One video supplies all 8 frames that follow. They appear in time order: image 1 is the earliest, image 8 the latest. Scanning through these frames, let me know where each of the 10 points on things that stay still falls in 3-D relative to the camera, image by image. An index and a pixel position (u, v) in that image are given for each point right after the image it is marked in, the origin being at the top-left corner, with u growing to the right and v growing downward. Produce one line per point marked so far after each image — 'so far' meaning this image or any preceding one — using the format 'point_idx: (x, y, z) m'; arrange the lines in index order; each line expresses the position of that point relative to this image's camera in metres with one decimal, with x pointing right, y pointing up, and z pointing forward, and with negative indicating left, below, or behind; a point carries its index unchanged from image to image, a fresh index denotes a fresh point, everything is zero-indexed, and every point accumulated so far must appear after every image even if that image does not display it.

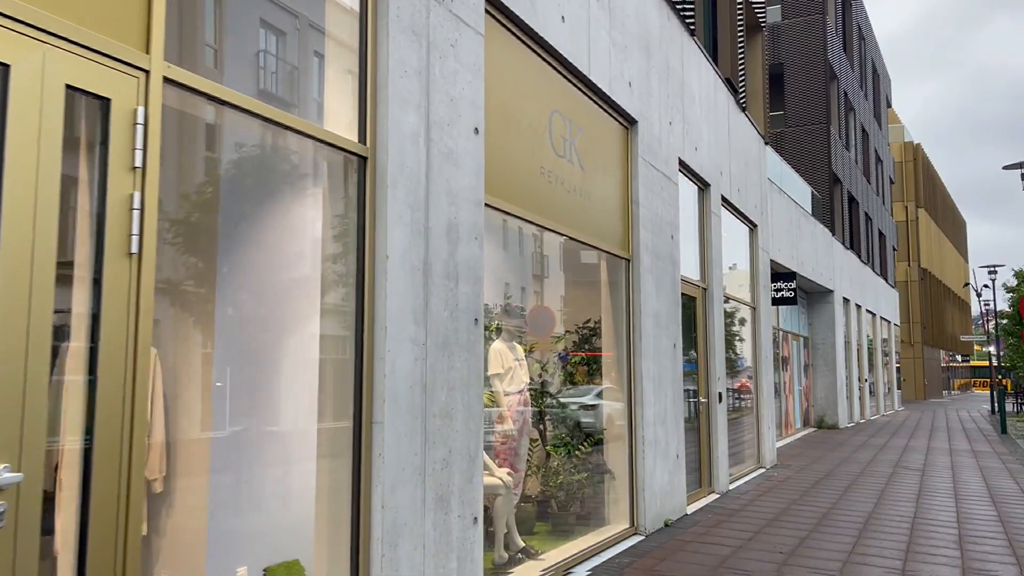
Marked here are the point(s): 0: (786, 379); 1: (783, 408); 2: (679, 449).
0: (+6.3, -2.1, +19.7) m
1: (+6.1, -2.7, +19.1) m
2: (+1.6, -1.5, +8.1) m
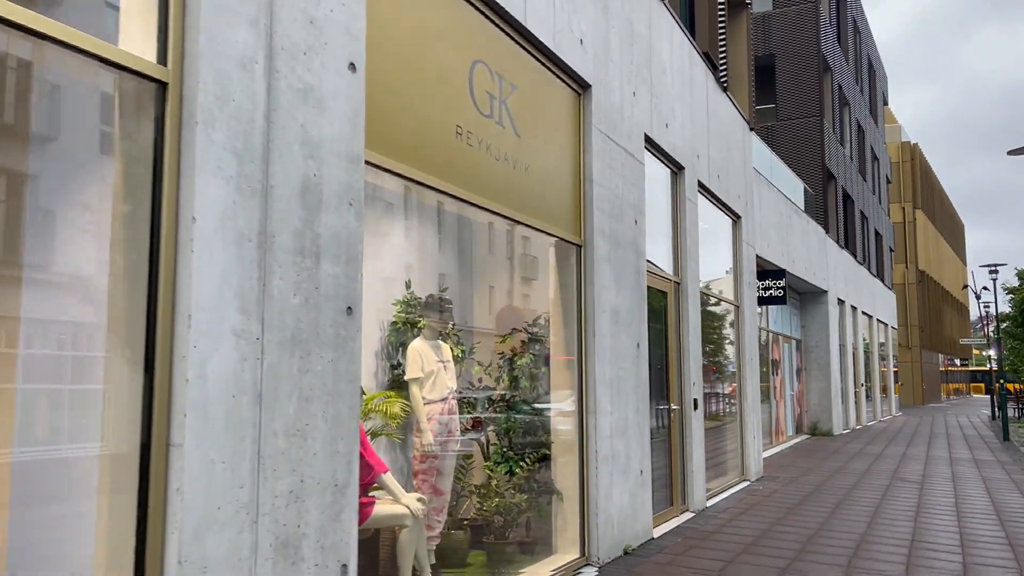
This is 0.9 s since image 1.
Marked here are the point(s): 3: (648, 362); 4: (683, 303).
0: (+5.8, -2.1, +18.7) m
1: (+5.5, -2.7, +18.1) m
2: (+1.1, -1.5, +7.1) m
3: (+1.2, -0.7, +7.5) m
4: (+1.8, -0.2, +8.9) m
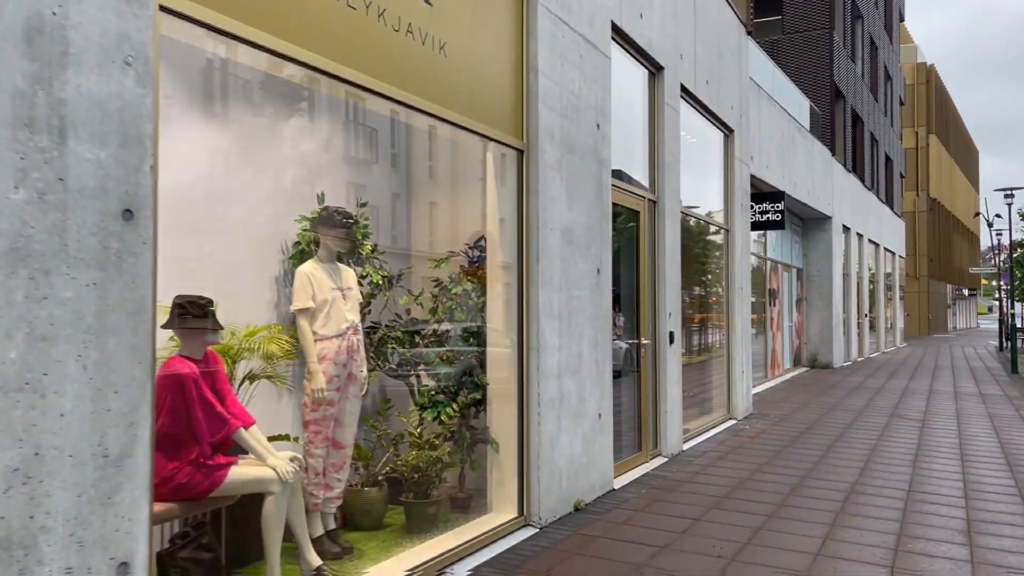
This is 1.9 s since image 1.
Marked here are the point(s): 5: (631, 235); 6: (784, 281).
0: (+5.5, -0.5, +17.7) m
1: (+5.2, -1.2, +17.2) m
2: (+0.6, -0.9, +6.2) m
3: (+0.7, 0.0, +6.5) m
4: (+1.3, +0.6, +7.9) m
5: (+1.0, +0.4, +7.3) m
6: (+6.1, +0.2, +19.0) m
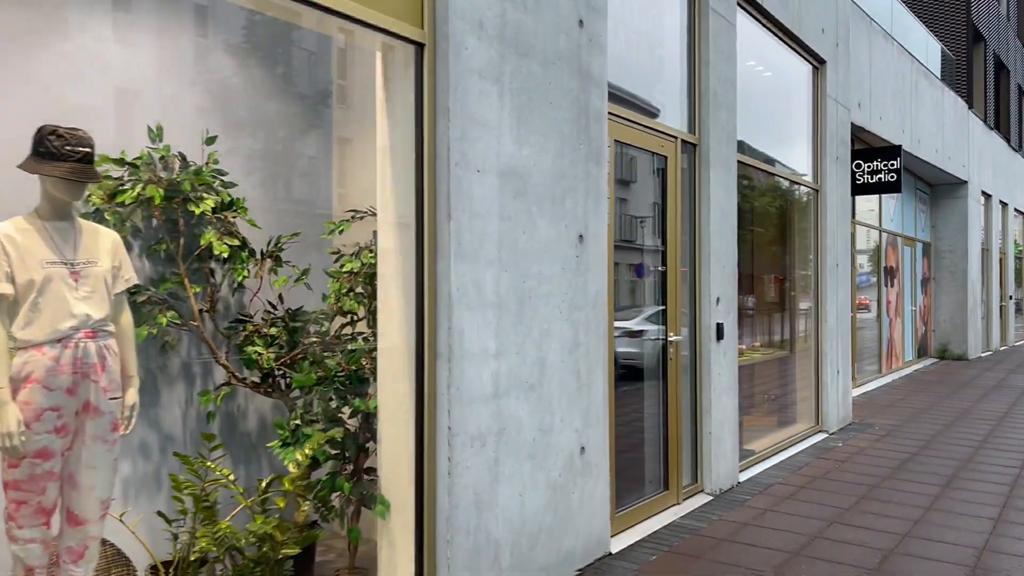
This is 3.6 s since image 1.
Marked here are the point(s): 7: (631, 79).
0: (+6.7, -0.1, +15.0) m
1: (+6.4, -0.8, +14.5) m
2: (+0.4, -0.7, +4.2) m
3: (+0.5, +0.1, +4.5) m
4: (+1.3, +0.8, +5.8) m
5: (+0.8, +0.6, +5.3) m
6: (+7.5, +0.6, +16.1) m
7: (+0.7, +1.3, +5.1) m
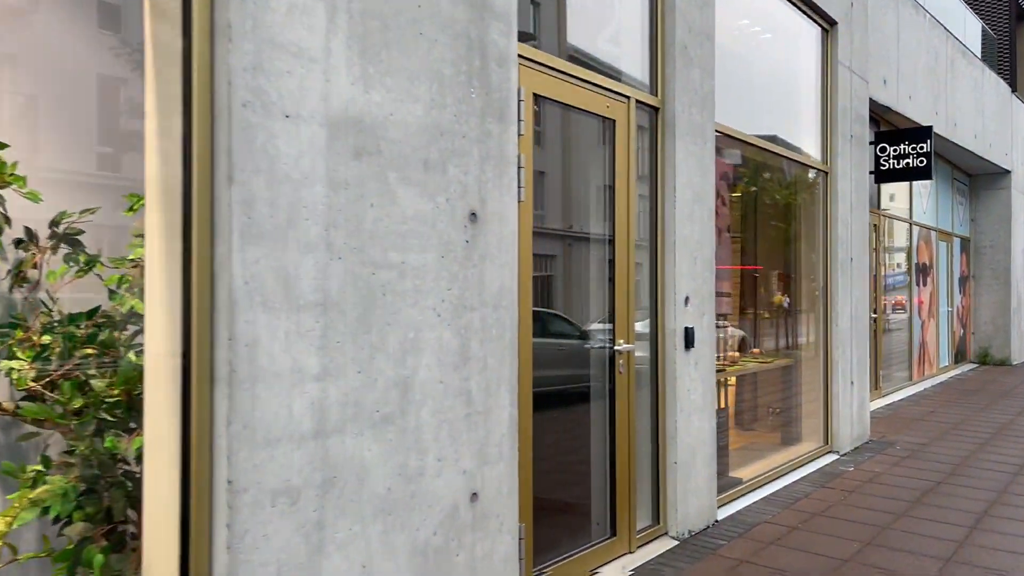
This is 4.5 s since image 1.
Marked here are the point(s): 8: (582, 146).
0: (+6.6, -0.1, +13.7) m
1: (+6.3, -0.8, +13.2) m
2: (-0.2, -0.7, +3.2) m
3: (0.0, +0.1, +3.4) m
4: (+0.8, +0.8, +4.7) m
5: (+0.4, +0.6, +4.2) m
6: (+7.5, +0.6, +14.8) m
7: (+0.2, +1.3, +4.1) m
8: (+0.4, +0.7, +4.2) m
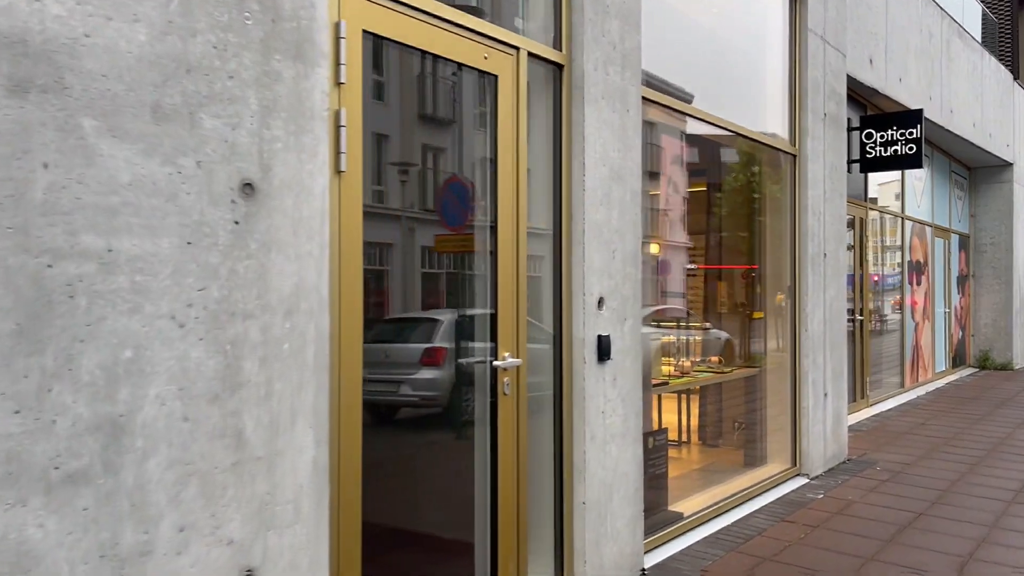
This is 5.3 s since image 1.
0: (+6.1, -0.1, +12.8) m
1: (+5.7, -0.8, +12.3) m
2: (-0.7, -0.7, +2.3) m
3: (-0.6, +0.1, +2.5) m
4: (+0.3, +0.8, +3.8) m
5: (-0.2, +0.6, +3.3) m
6: (+6.9, +0.6, +13.8) m
7: (-0.3, +1.3, +3.2) m
8: (-0.2, +0.7, +3.3) m
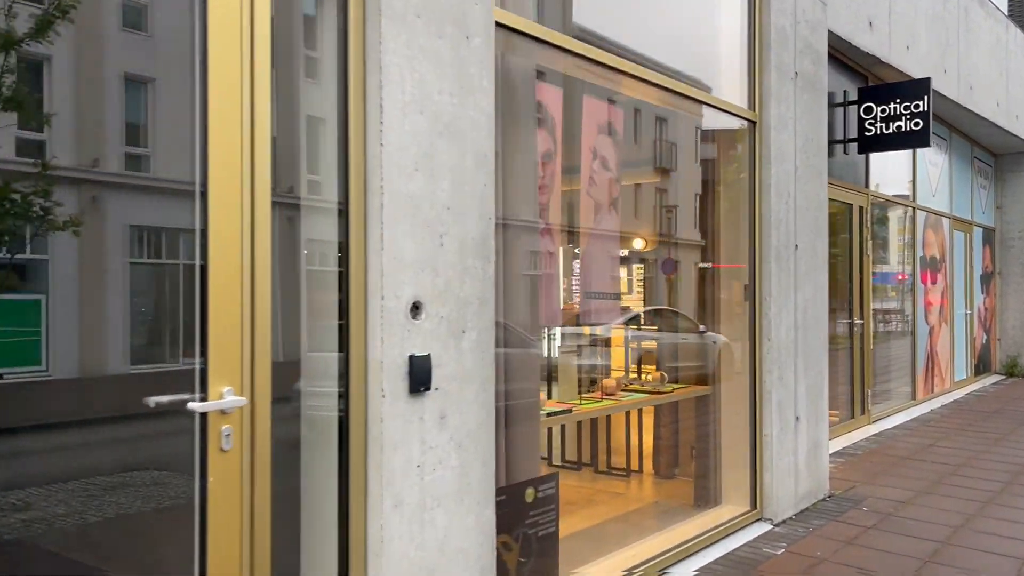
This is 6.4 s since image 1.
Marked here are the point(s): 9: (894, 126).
0: (+5.6, -0.1, +11.4) m
1: (+5.3, -0.8, +10.9) m
2: (-1.5, -0.7, +1.1) m
3: (-1.4, +0.1, +1.4) m
4: (-0.5, +0.8, +2.6) m
5: (-0.9, +0.6, +2.2) m
6: (+6.5, +0.6, +12.4) m
7: (-1.1, +1.3, +2.0) m
8: (-1.0, +0.7, +2.1) m
9: (+3.7, +1.5, +8.1) m
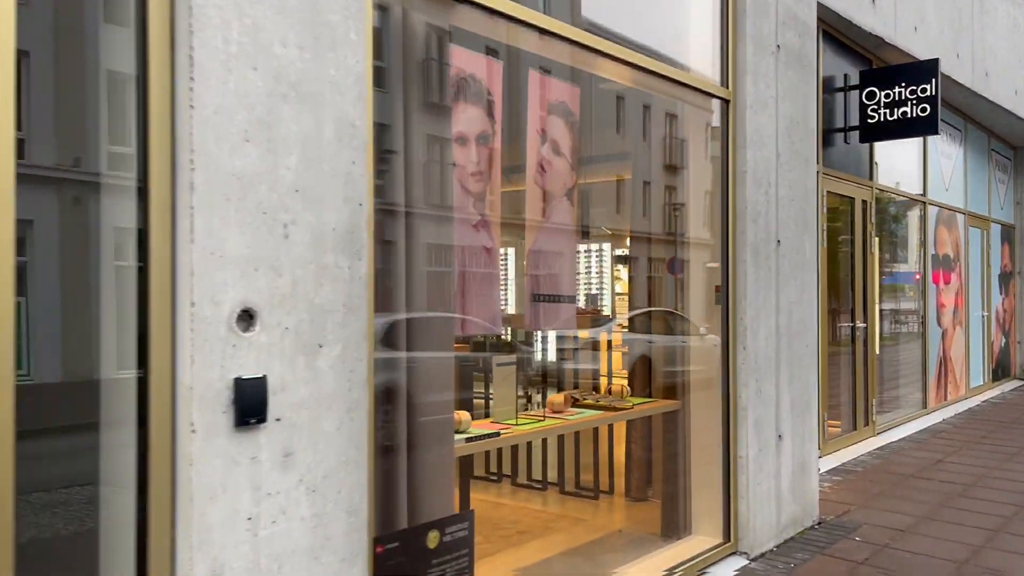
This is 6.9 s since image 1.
0: (+5.4, -0.1, +10.7) m
1: (+5.1, -0.8, +10.2) m
2: (-1.9, -0.7, +0.6) m
3: (-1.8, +0.1, +0.8) m
4: (-0.9, +0.8, +2.0) m
5: (-1.3, +0.6, +1.6) m
6: (+6.3, +0.6, +11.7) m
7: (-1.5, +1.3, +1.4) m
8: (-1.4, +0.7, +1.5) m
9: (+3.4, +1.5, +7.4) m
